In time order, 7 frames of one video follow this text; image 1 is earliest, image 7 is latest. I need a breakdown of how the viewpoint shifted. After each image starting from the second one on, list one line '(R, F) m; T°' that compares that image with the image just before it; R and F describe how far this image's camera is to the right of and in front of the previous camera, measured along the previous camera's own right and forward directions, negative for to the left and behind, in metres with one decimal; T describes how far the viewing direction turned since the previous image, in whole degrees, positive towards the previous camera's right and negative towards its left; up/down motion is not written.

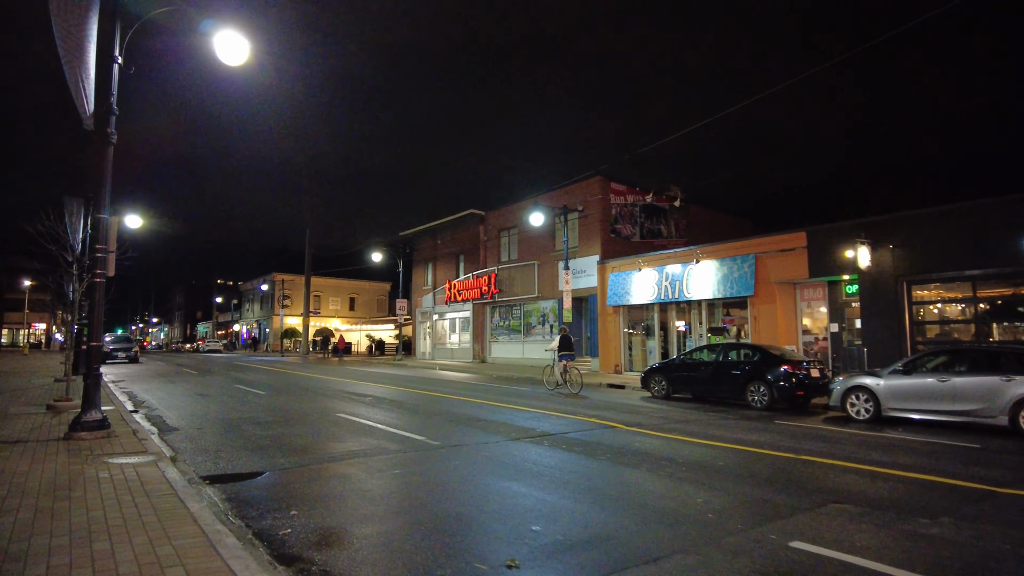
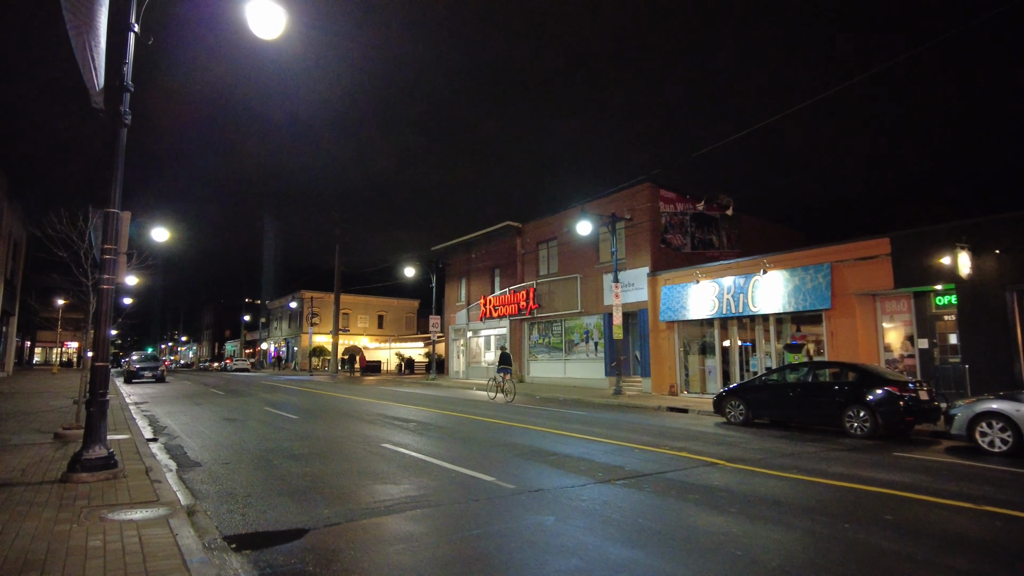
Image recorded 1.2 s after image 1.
(-0.7, +1.5) m; -2°
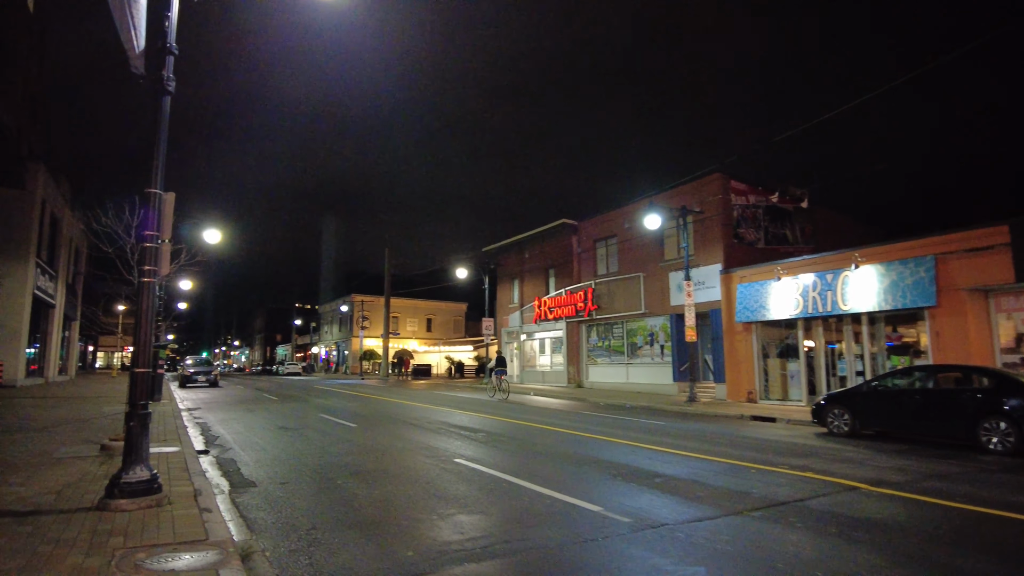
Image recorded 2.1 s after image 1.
(-0.6, +1.1) m; -4°
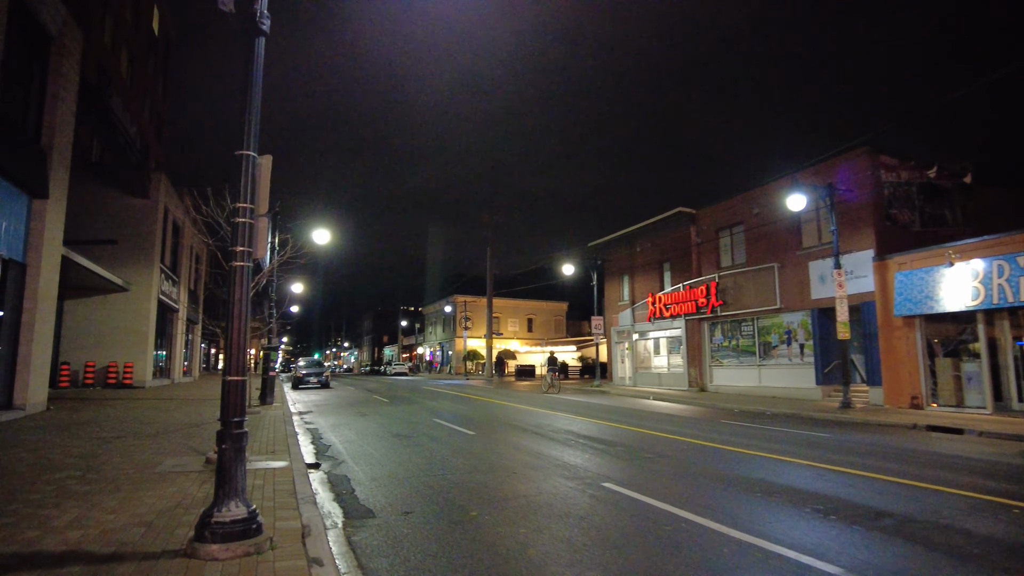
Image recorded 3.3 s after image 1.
(-0.6, +1.4) m; -8°
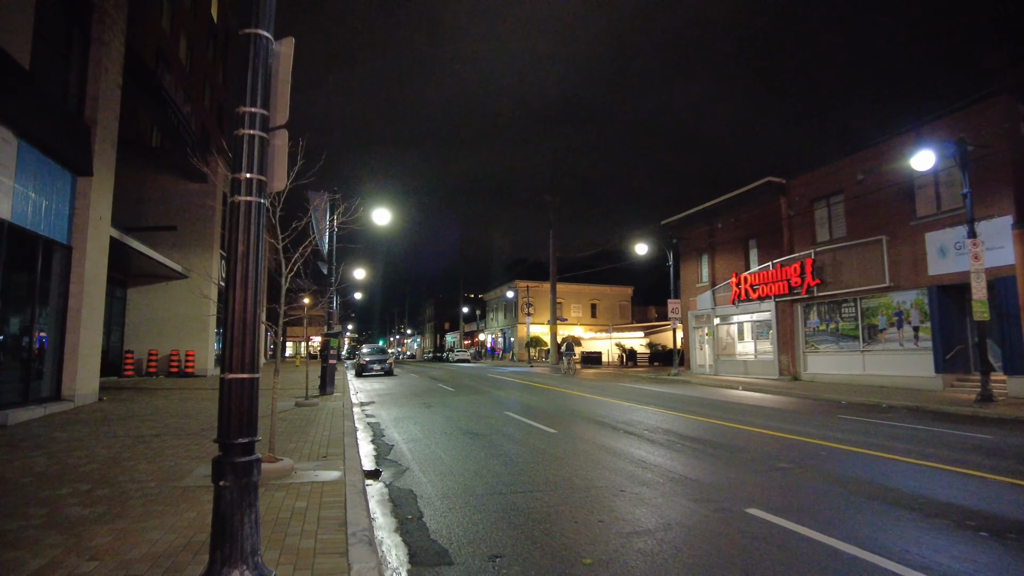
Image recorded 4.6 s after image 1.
(-0.4, +1.6) m; -5°
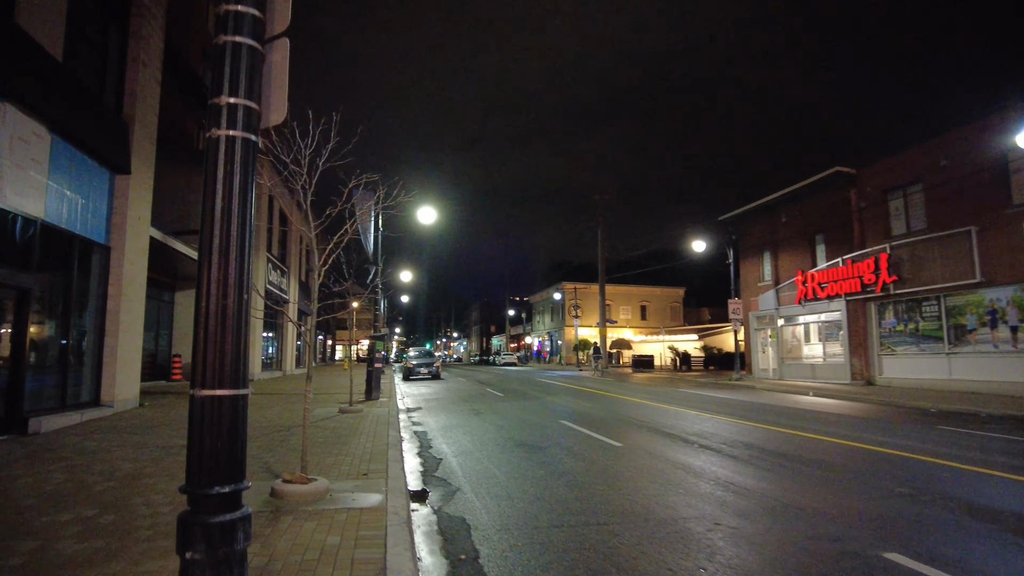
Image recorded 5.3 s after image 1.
(-0.2, +0.9) m; -4°
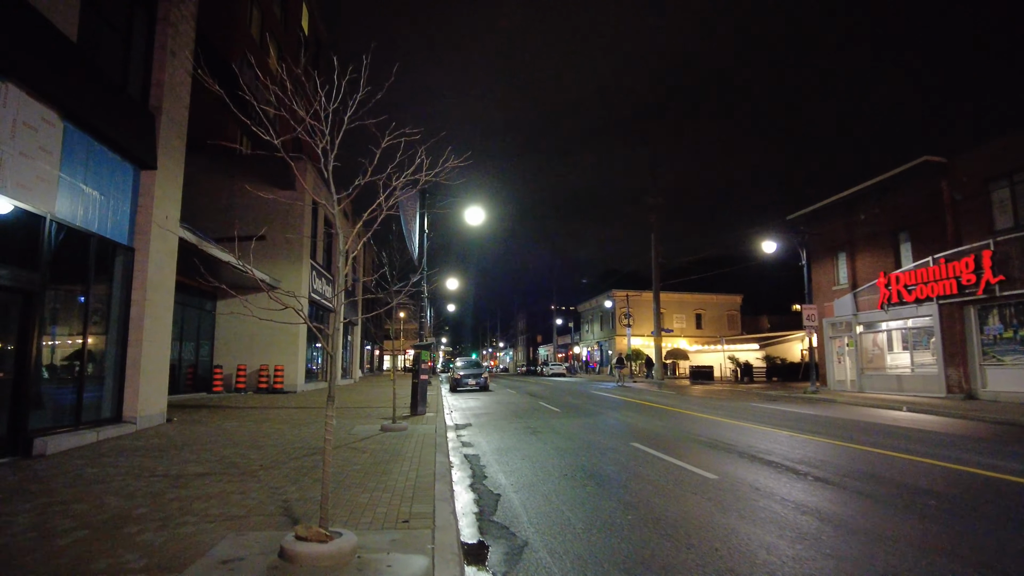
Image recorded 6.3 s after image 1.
(-0.3, +1.5) m; -4°
